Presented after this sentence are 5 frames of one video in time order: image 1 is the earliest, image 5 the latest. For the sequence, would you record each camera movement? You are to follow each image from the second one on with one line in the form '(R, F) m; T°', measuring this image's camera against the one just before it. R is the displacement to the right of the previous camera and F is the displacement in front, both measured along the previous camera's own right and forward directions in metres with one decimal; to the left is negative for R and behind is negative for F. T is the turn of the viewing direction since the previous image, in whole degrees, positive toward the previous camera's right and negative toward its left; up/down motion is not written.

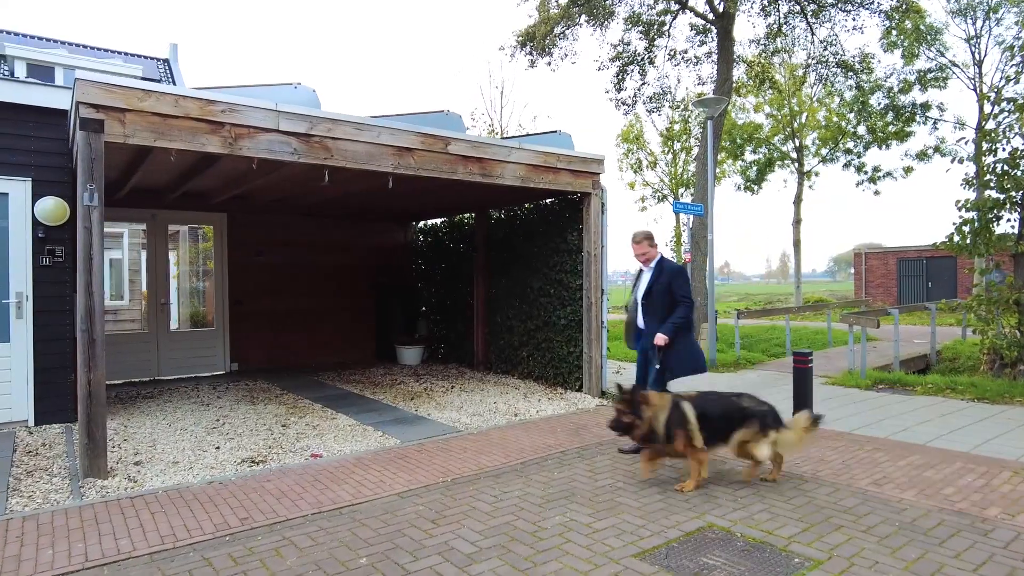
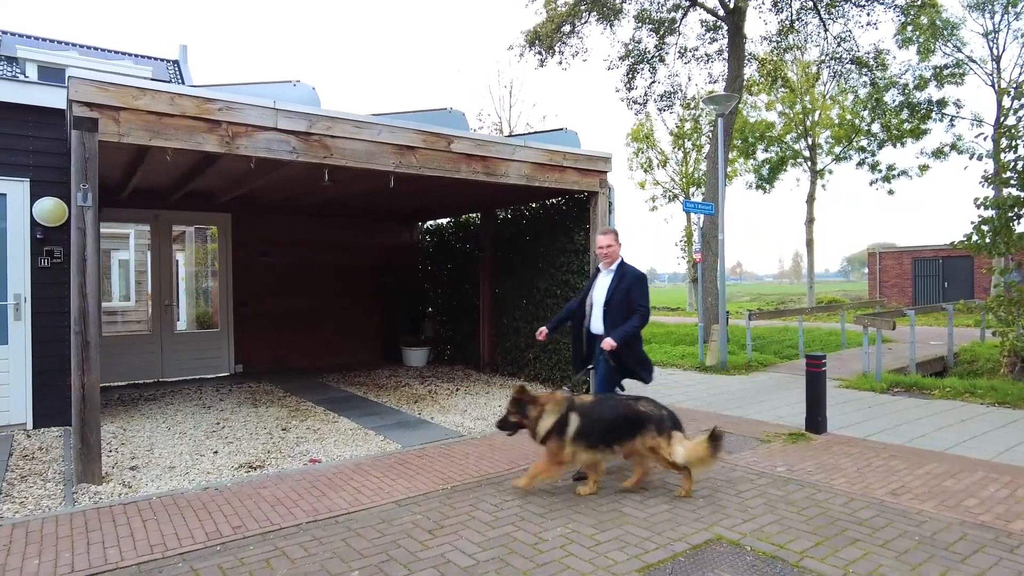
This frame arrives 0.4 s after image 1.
(+0.1, +0.1) m; -1°
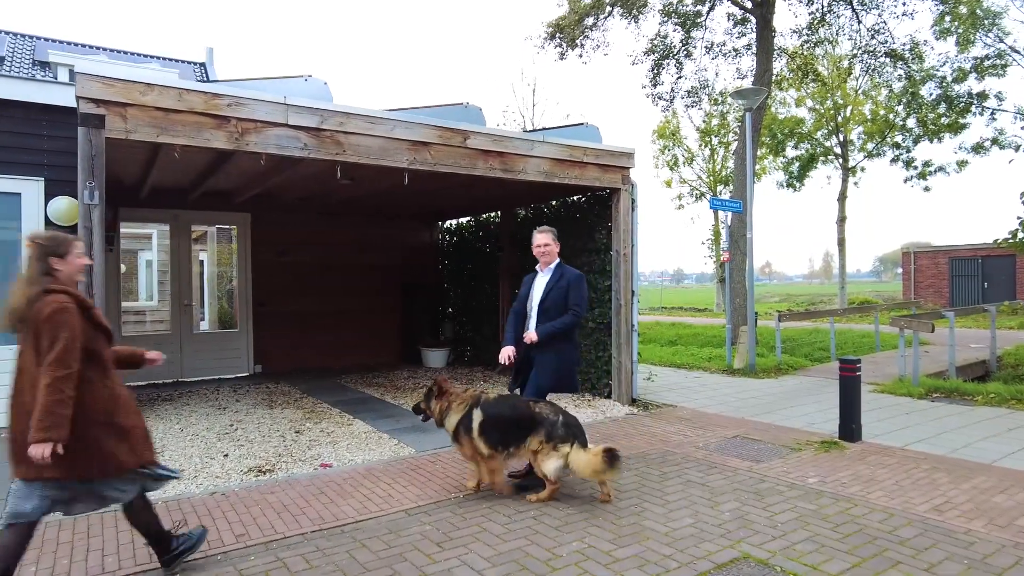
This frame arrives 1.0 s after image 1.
(+0.1, +0.2) m; -2°
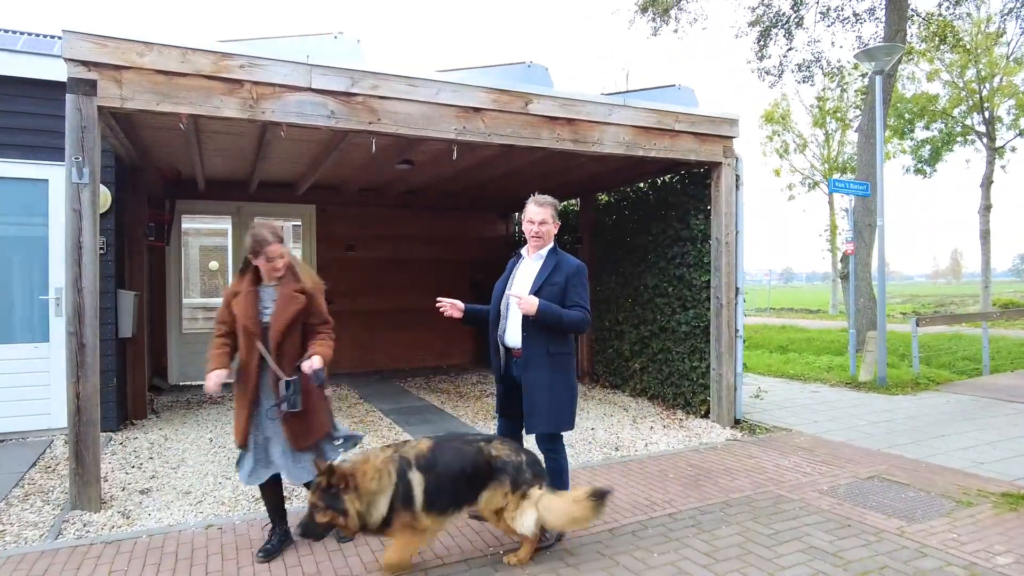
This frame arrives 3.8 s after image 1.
(+0.2, +0.9) m; -9°
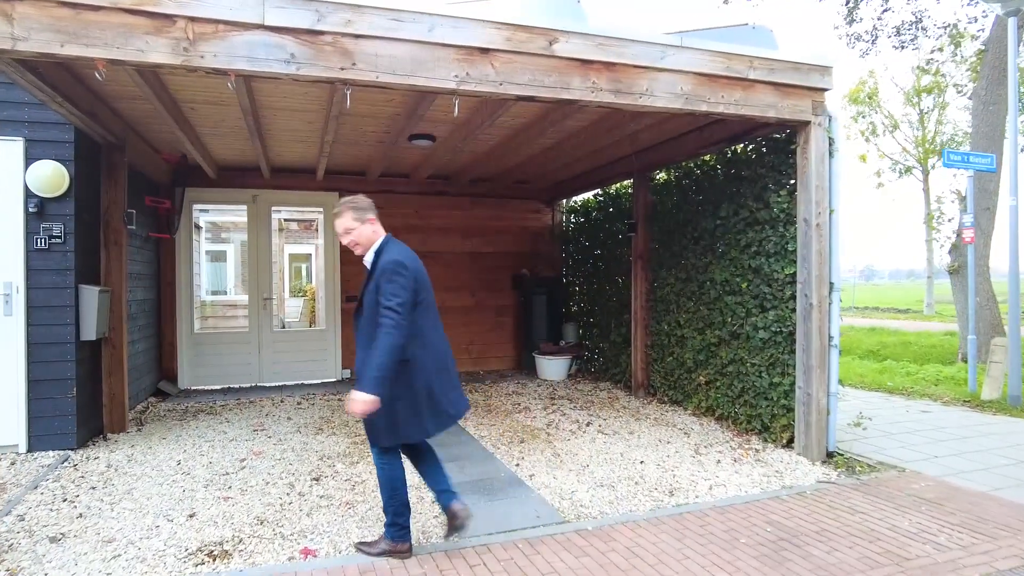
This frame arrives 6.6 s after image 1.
(+0.3, +1.0) m; -6°
